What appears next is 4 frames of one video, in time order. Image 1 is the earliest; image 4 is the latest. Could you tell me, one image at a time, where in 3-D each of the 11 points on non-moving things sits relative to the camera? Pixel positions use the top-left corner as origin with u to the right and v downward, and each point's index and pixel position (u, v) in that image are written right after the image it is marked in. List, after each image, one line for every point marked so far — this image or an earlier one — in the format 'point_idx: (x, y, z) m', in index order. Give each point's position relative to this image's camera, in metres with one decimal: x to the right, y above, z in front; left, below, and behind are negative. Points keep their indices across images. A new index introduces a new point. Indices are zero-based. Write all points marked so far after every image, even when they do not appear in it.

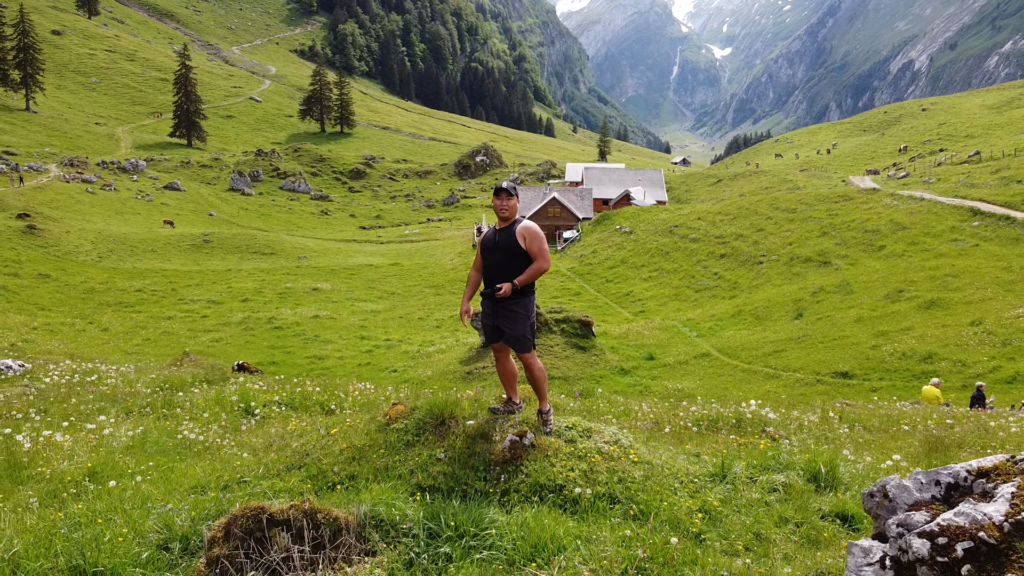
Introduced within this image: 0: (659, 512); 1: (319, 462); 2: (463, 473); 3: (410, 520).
0: (+0.7, -1.1, +4.4) m
1: (-1.2, -1.0, +5.2) m
2: (-0.3, -1.0, +4.8) m
3: (-0.5, -1.1, +4.2) m
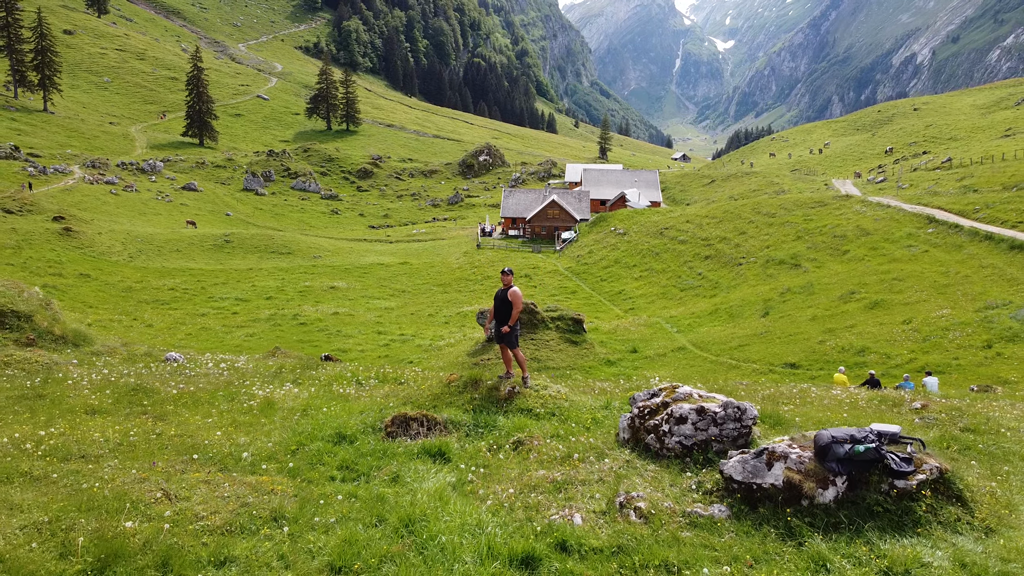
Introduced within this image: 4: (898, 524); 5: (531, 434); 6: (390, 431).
0: (+0.7, -1.5, +9.8) m
1: (-1.2, -1.4, +10.6) m
2: (-0.3, -1.4, +10.3) m
3: (-0.5, -1.5, +9.6) m
4: (+2.8, -1.7, +6.1) m
5: (+0.2, -1.6, +9.1) m
6: (-1.3, -1.5, +9.3) m
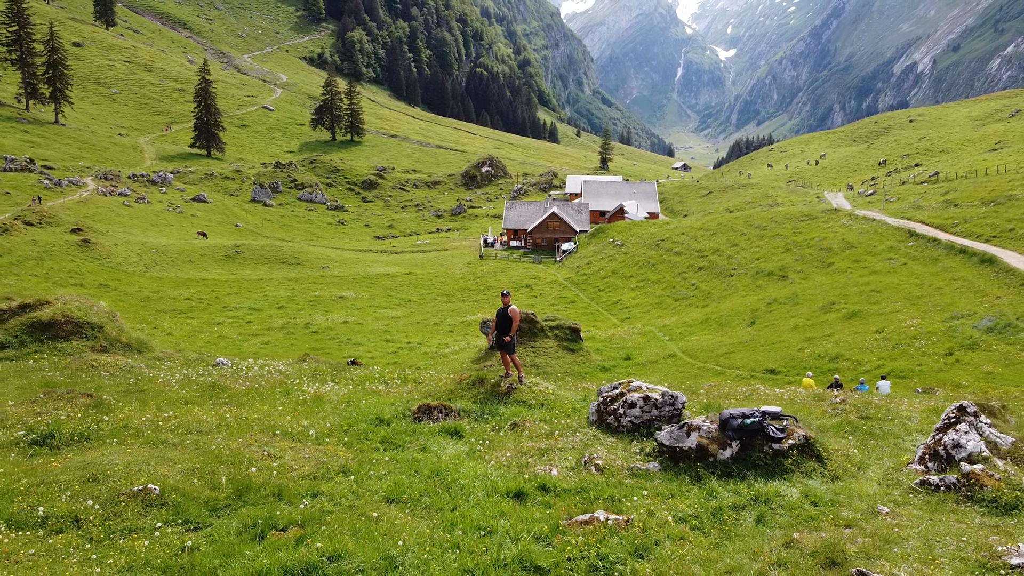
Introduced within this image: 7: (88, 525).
0: (+0.7, -1.8, +12.7) m
1: (-1.2, -1.7, +13.5) m
2: (-0.3, -1.7, +13.1) m
3: (-0.6, -1.8, +12.5) m
4: (+2.8, -1.9, +8.9) m
5: (+0.2, -1.9, +11.9) m
6: (-1.4, -1.8, +12.1) m
7: (-3.6, -2.0, +7.2) m
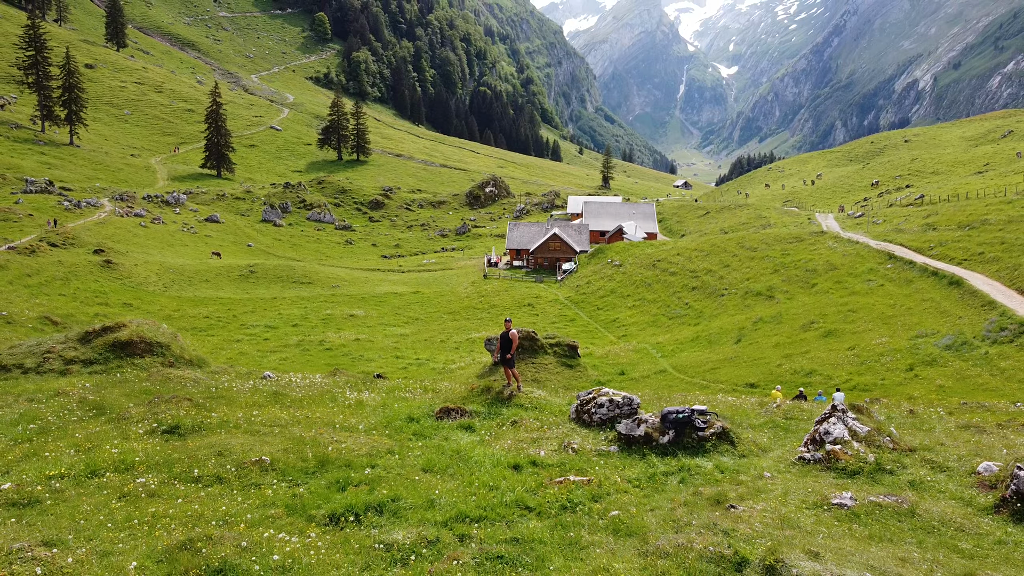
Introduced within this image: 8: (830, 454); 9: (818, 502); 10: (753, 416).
0: (+0.7, -2.4, +16.3) m
1: (-1.2, -2.3, +17.1) m
2: (-0.3, -2.3, +16.7) m
3: (-0.6, -2.4, +16.1) m
4: (+2.8, -2.4, +12.5) m
5: (+0.2, -2.4, +15.5) m
6: (-1.4, -2.4, +15.7) m
7: (-3.6, -2.5, +10.8) m
8: (+4.6, -2.4, +12.0) m
9: (+3.8, -2.6, +10.3) m
10: (+4.7, -2.5, +16.7) m
